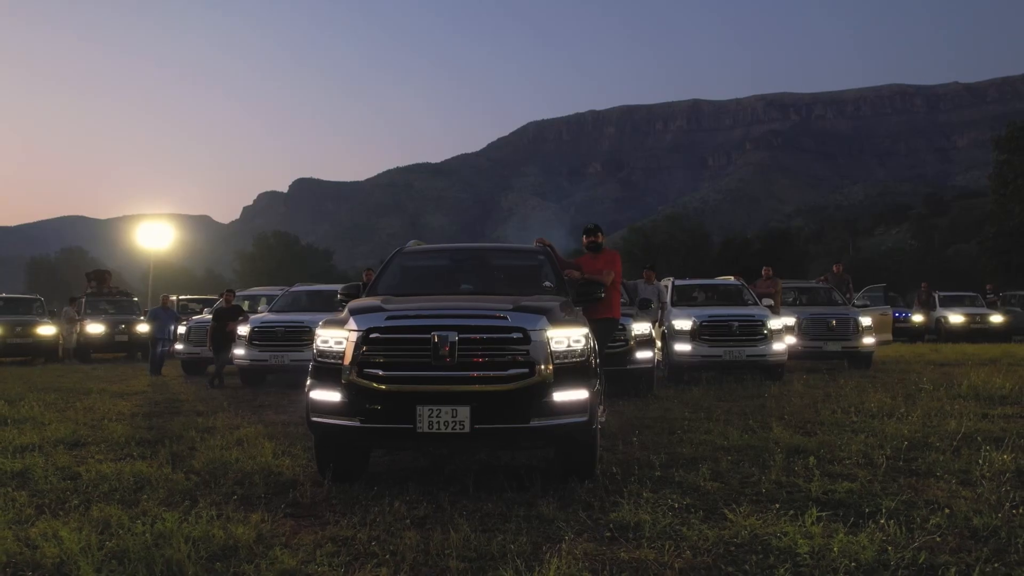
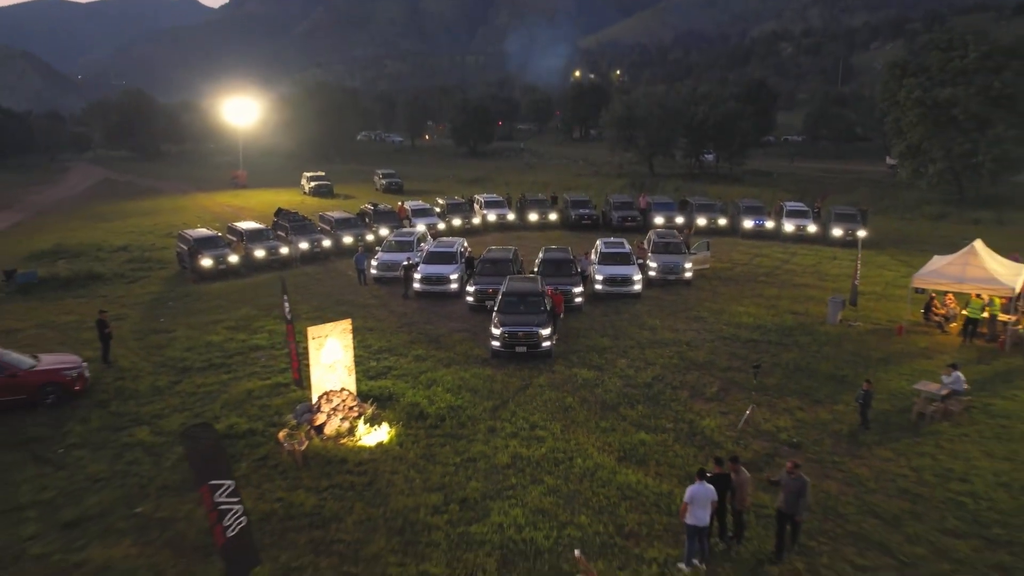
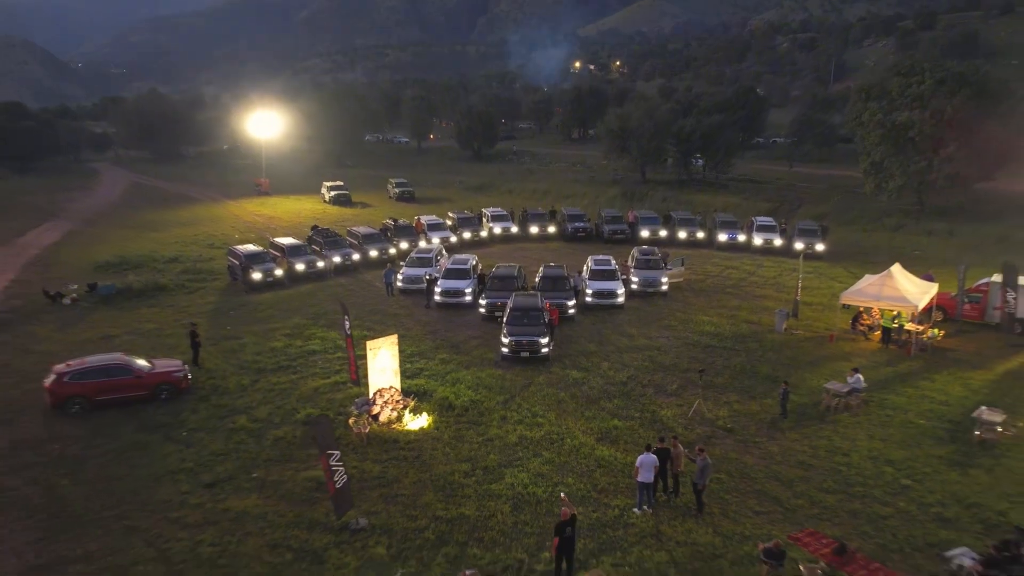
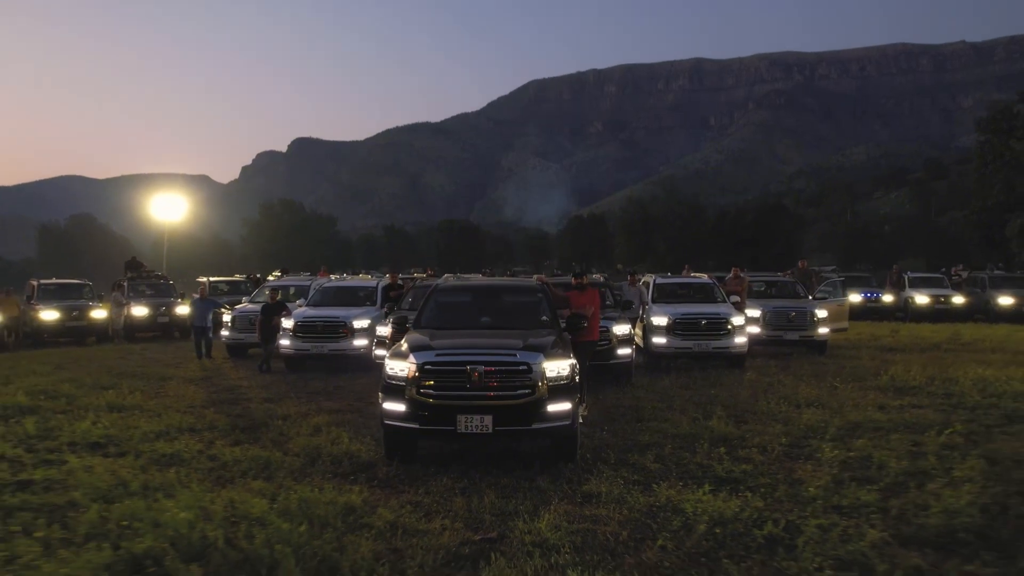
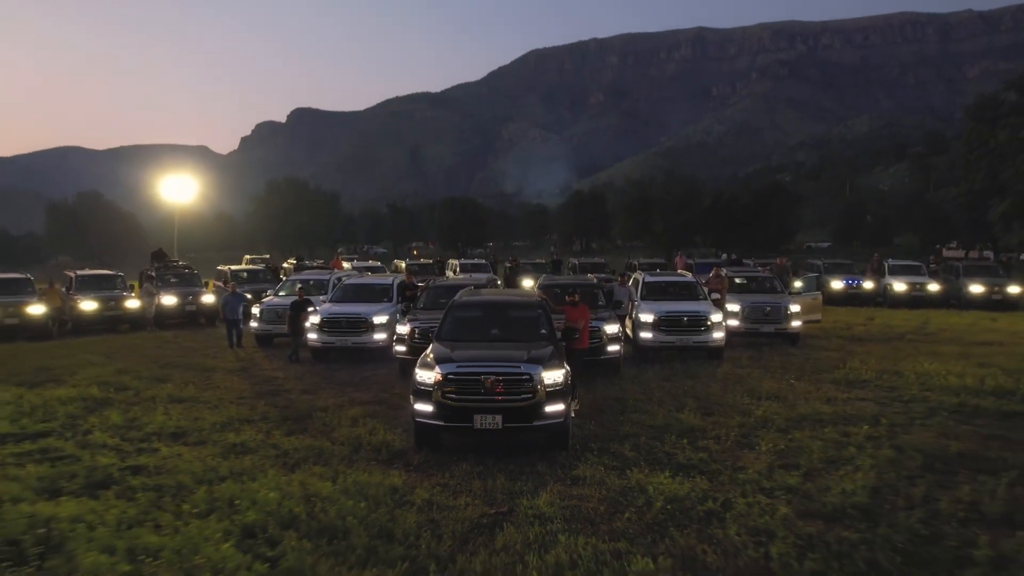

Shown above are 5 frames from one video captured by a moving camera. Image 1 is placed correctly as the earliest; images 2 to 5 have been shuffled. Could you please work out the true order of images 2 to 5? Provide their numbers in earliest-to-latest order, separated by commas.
4, 5, 2, 3
